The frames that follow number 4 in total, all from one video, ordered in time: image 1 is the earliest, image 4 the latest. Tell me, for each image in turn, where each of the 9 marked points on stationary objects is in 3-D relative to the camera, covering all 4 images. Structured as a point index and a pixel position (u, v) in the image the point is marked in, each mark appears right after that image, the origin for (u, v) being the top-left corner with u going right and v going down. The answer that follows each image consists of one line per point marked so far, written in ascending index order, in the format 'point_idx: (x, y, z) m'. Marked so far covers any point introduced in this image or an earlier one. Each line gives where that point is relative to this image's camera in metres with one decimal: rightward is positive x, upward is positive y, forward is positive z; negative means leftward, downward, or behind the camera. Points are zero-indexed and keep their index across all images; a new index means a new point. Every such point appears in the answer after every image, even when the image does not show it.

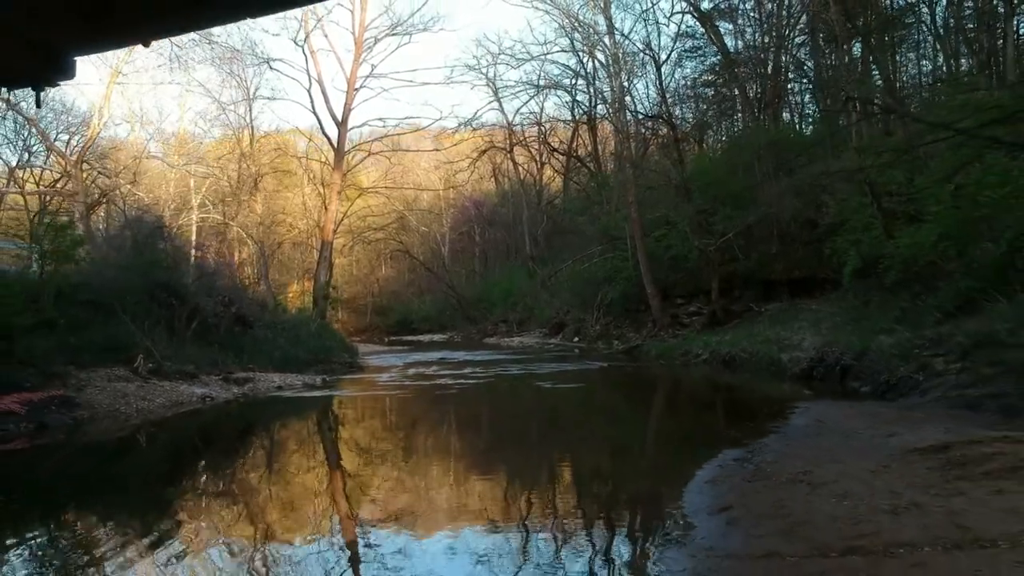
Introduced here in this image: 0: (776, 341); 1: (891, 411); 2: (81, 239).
0: (+4.8, -1.0, +18.9) m
1: (+3.3, -1.1, +9.0) m
2: (-7.1, +0.8, +17.1) m
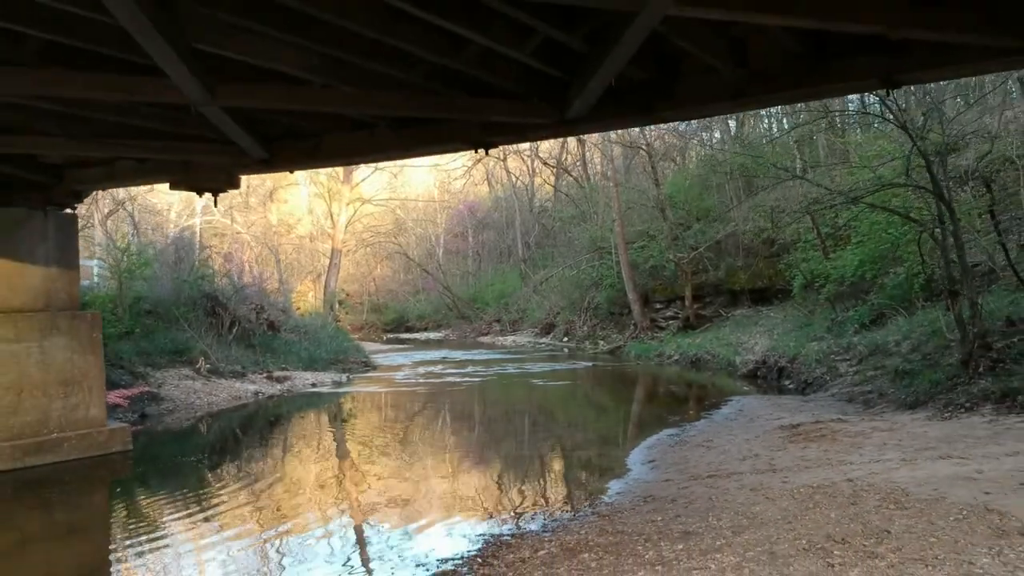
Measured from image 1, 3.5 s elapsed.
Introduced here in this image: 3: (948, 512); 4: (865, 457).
0: (+4.8, -1.2, +22.0) m
1: (+3.3, -1.4, +12.1) m
2: (-7.1, +0.6, +20.2) m
3: (+2.0, -1.0, +4.8) m
4: (+2.3, -1.1, +6.6) m
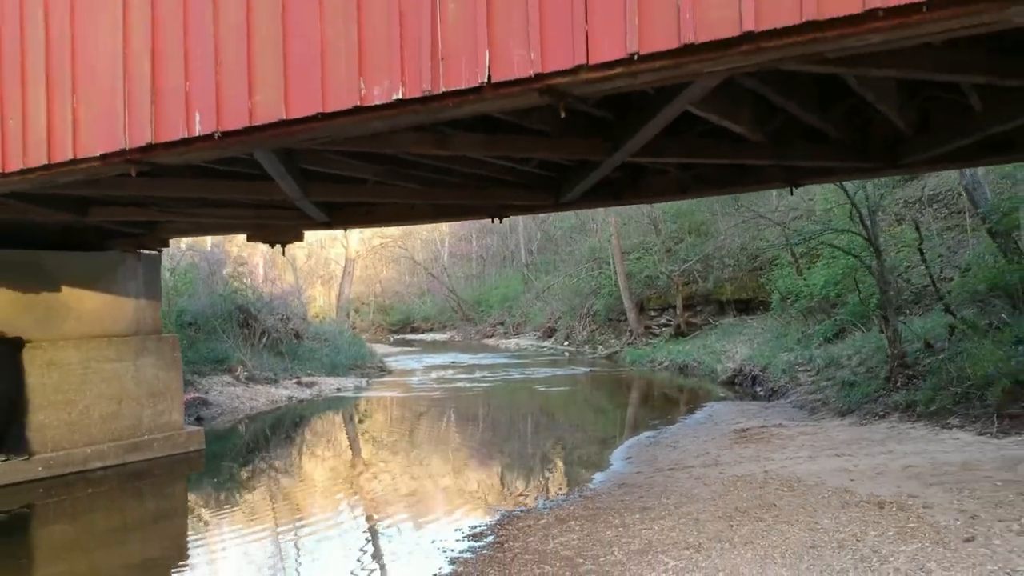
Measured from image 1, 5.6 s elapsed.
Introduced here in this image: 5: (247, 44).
0: (+4.9, -1.5, +24.2) m
1: (+3.4, -1.7, +14.3) m
2: (-7.0, +0.2, +22.4) m
3: (+2.1, -1.4, +7.0) m
4: (+2.3, -1.4, +8.8) m
5: (-1.3, +1.2, +5.2) m
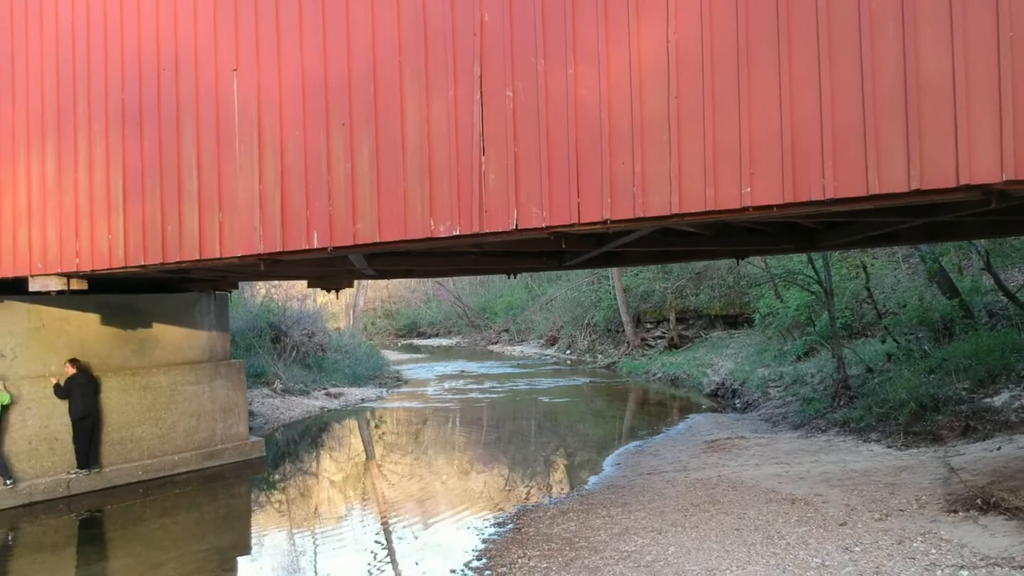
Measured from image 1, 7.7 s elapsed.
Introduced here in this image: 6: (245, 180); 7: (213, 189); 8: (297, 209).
0: (+5.0, -2.0, +26.7) m
1: (+3.6, -2.2, +16.8) m
2: (-6.9, -0.2, +24.9) m
3: (+2.2, -1.9, +9.4) m
4: (+2.5, -1.9, +11.3) m
5: (-1.2, +0.7, +7.7) m
6: (-2.2, +0.9, +8.3) m
7: (-2.5, +0.8, +8.5) m
8: (-1.7, +0.6, +8.0) m
